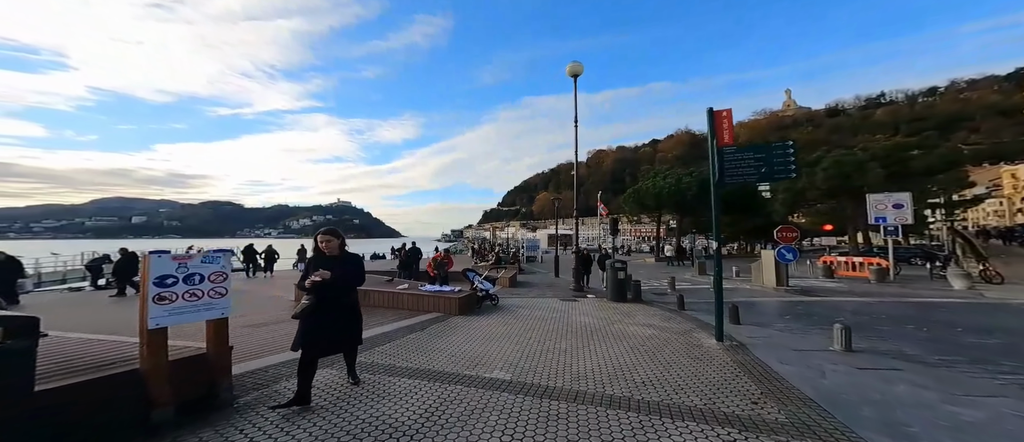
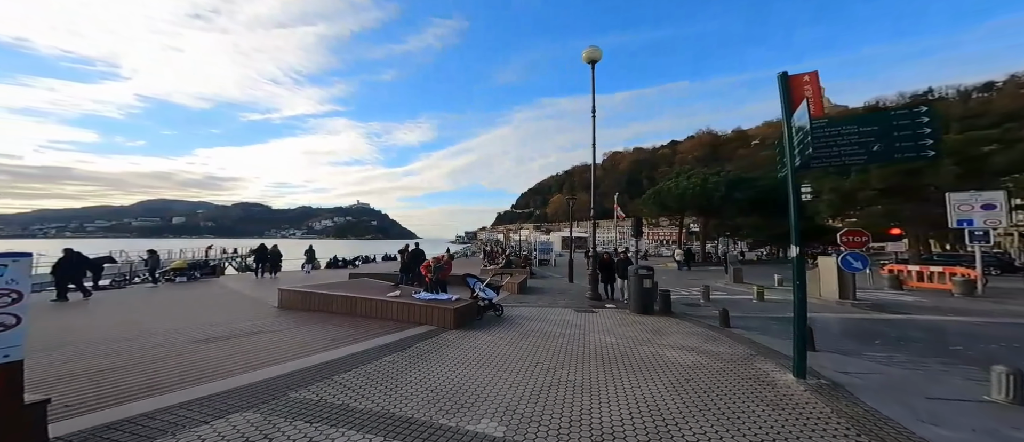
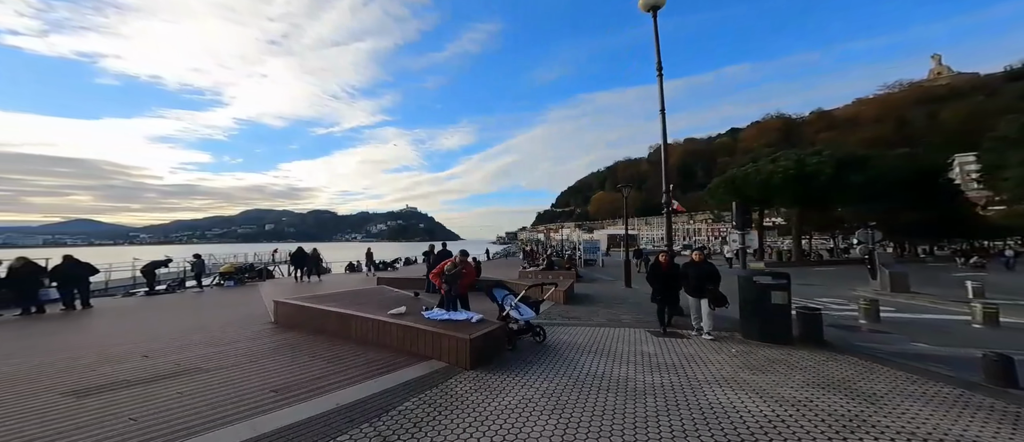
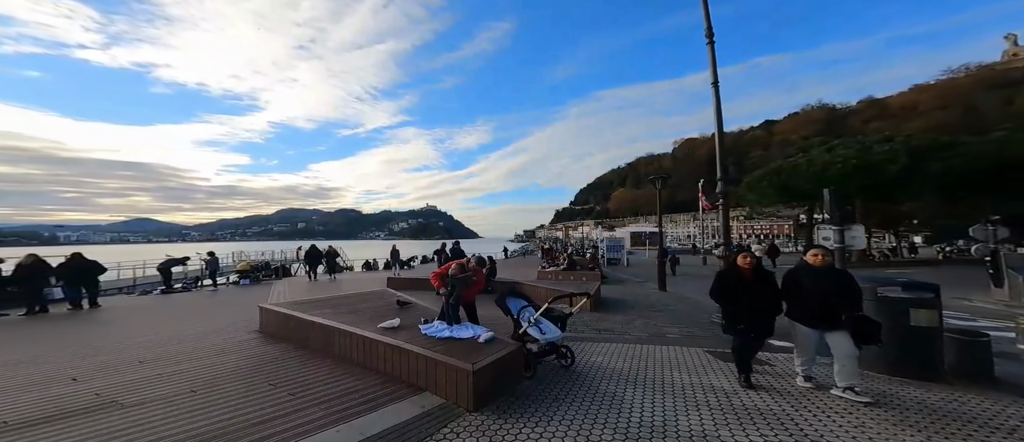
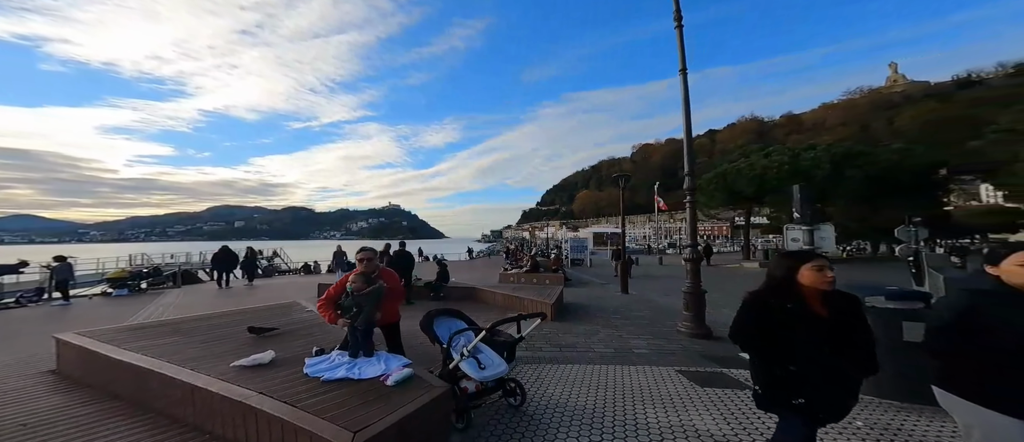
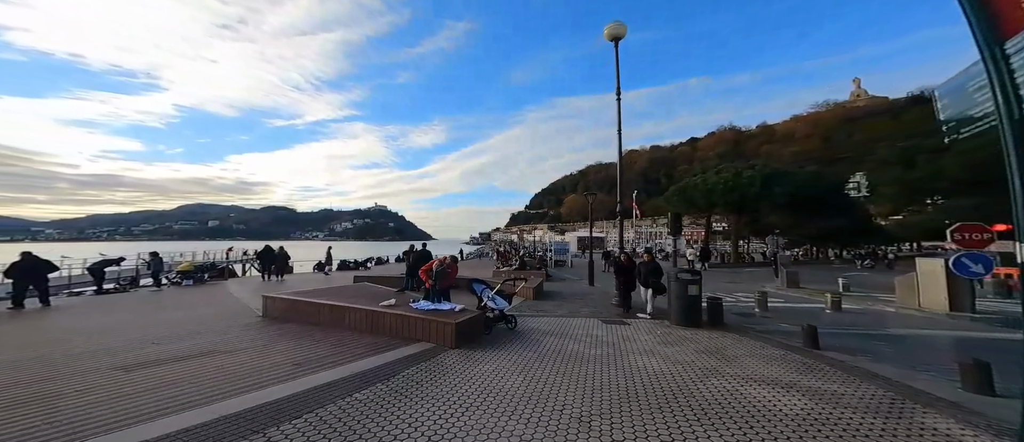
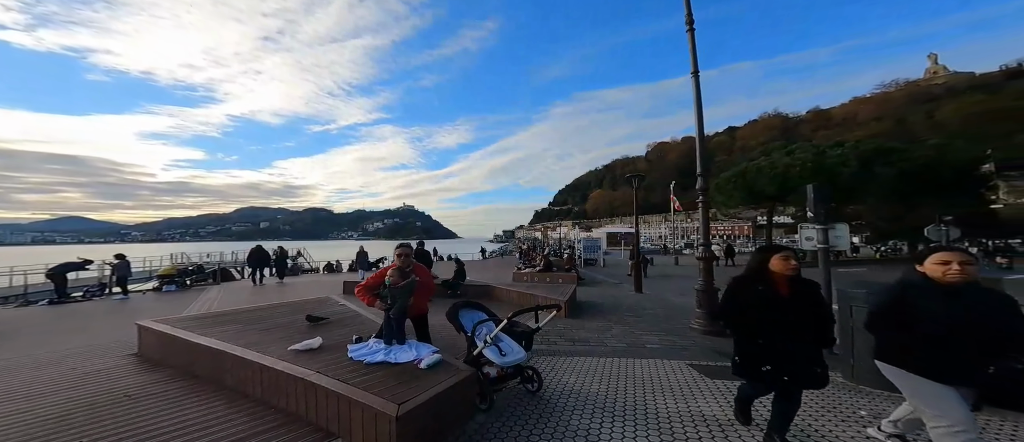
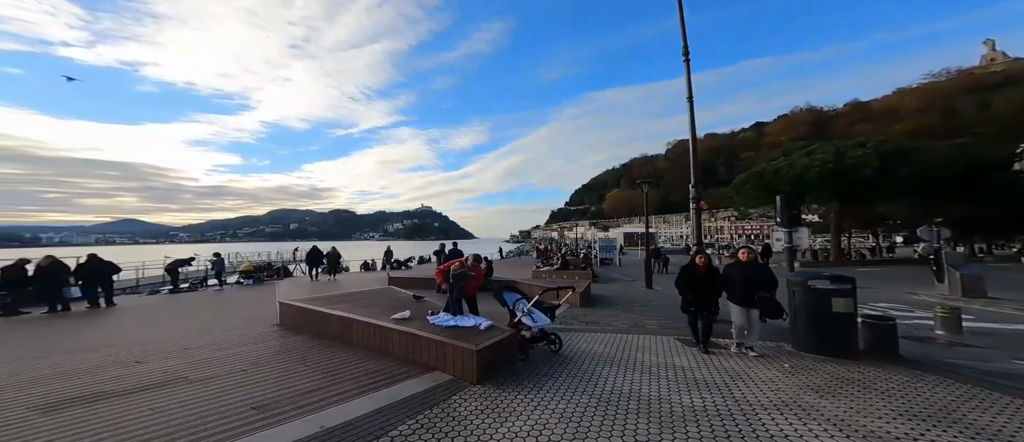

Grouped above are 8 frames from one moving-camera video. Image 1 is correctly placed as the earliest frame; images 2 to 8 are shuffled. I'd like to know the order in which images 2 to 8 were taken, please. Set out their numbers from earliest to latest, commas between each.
2, 6, 3, 8, 4, 7, 5
